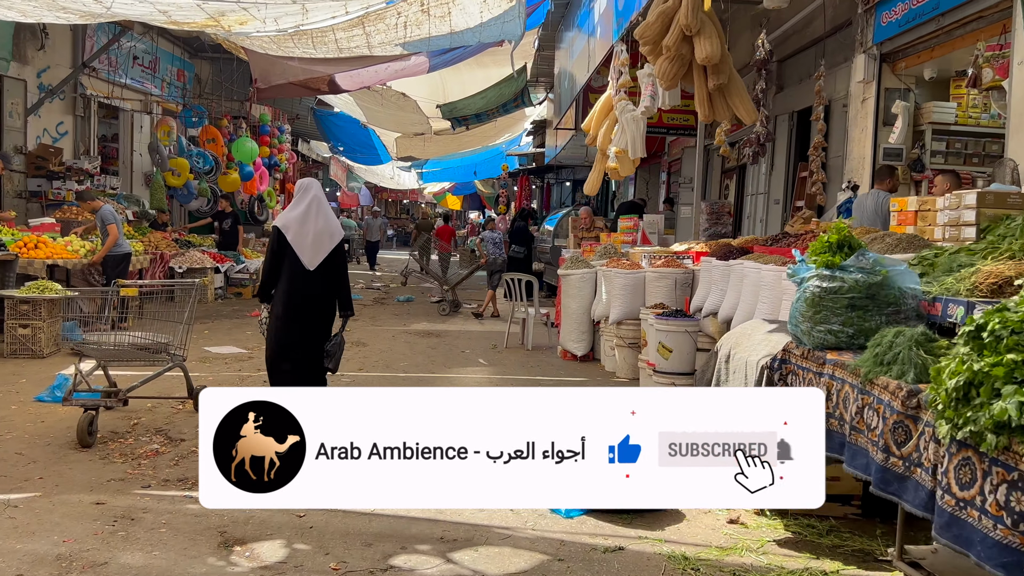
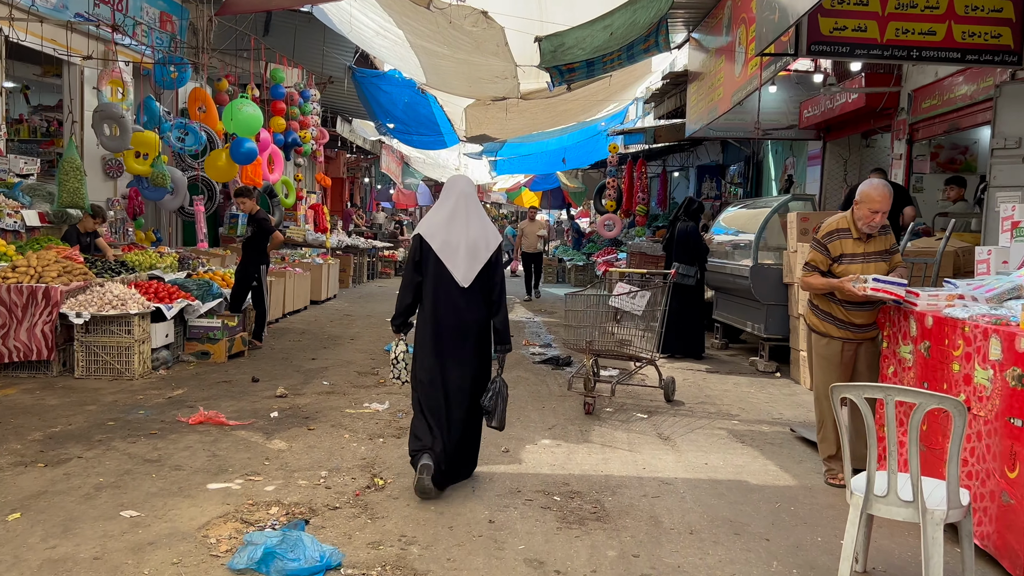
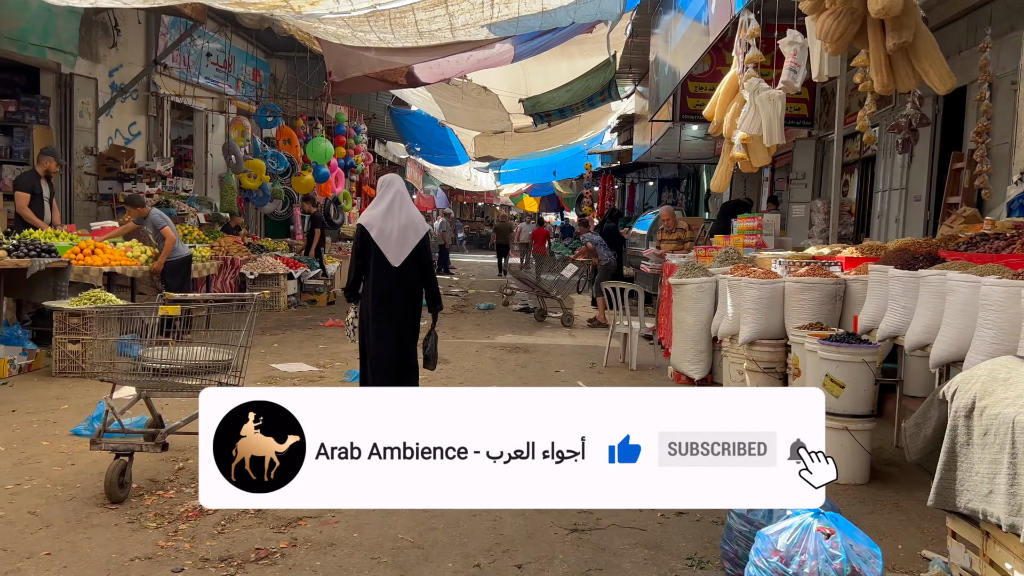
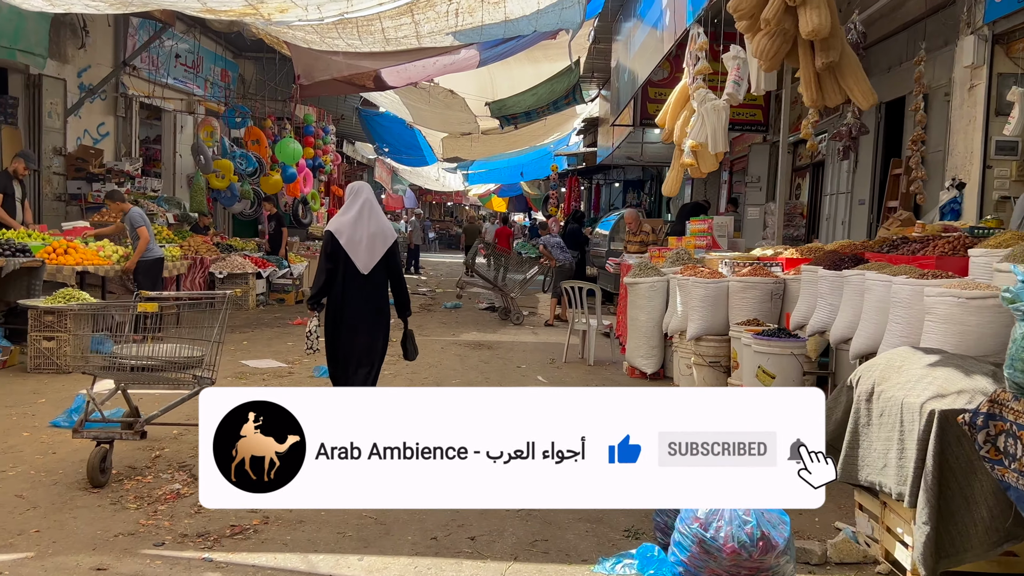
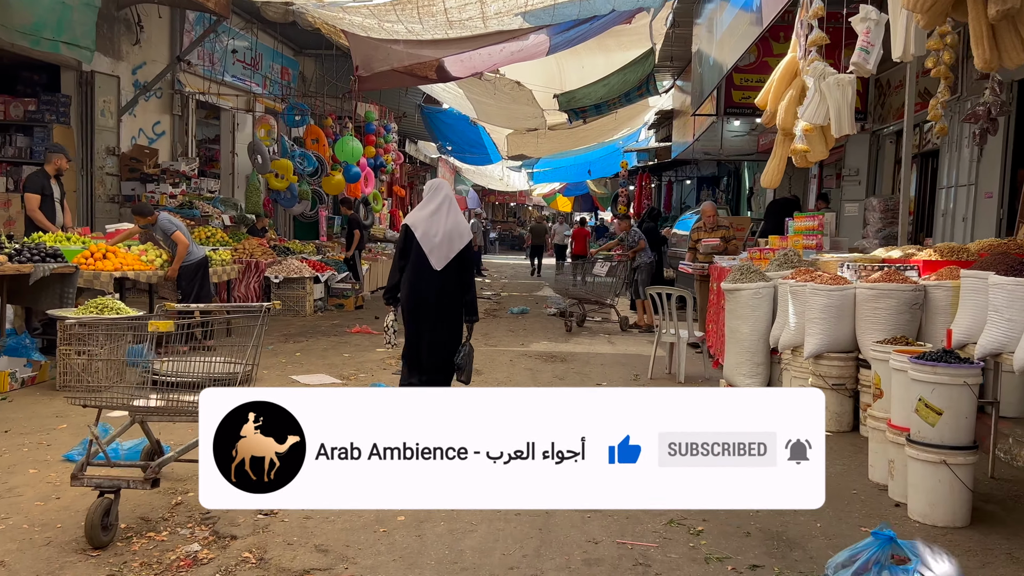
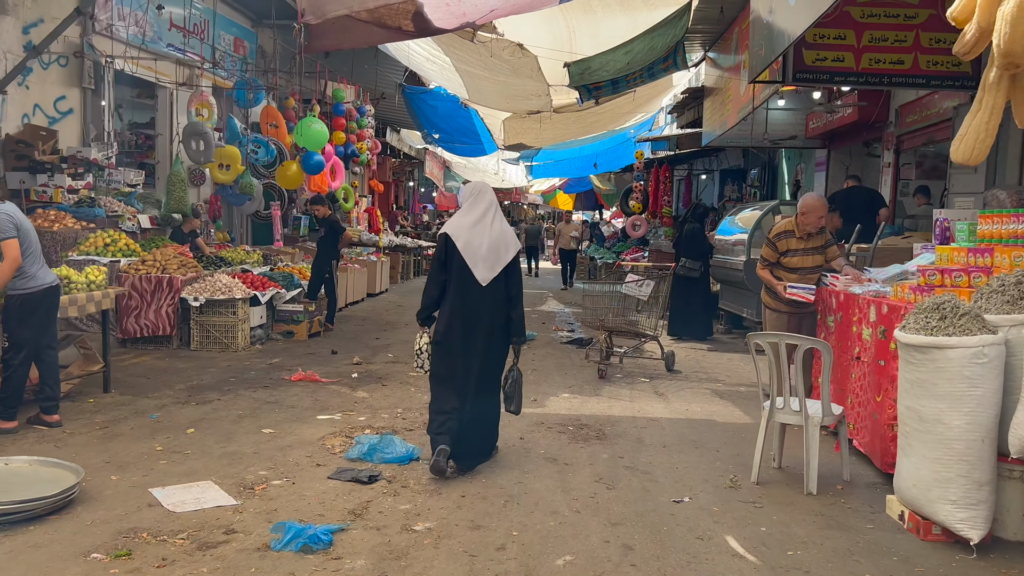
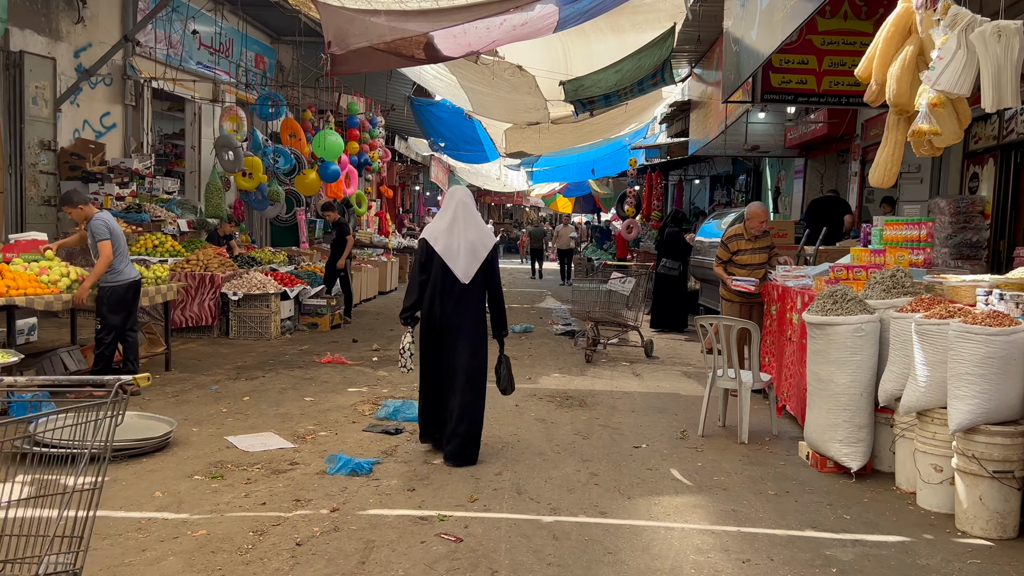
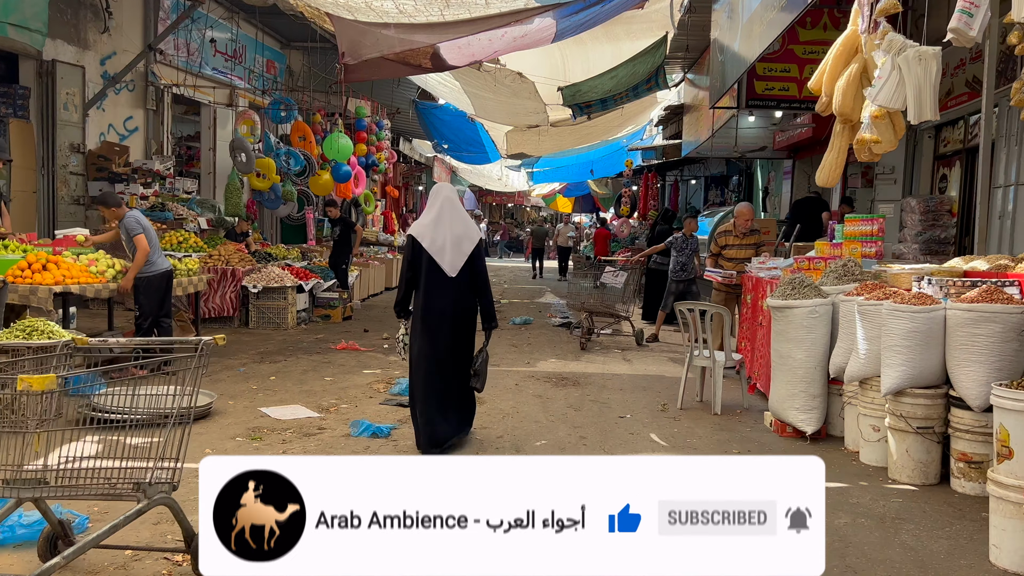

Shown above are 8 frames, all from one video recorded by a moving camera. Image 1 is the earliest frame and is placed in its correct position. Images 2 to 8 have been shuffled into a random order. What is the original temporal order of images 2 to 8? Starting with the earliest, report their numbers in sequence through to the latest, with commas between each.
4, 3, 5, 8, 7, 6, 2
